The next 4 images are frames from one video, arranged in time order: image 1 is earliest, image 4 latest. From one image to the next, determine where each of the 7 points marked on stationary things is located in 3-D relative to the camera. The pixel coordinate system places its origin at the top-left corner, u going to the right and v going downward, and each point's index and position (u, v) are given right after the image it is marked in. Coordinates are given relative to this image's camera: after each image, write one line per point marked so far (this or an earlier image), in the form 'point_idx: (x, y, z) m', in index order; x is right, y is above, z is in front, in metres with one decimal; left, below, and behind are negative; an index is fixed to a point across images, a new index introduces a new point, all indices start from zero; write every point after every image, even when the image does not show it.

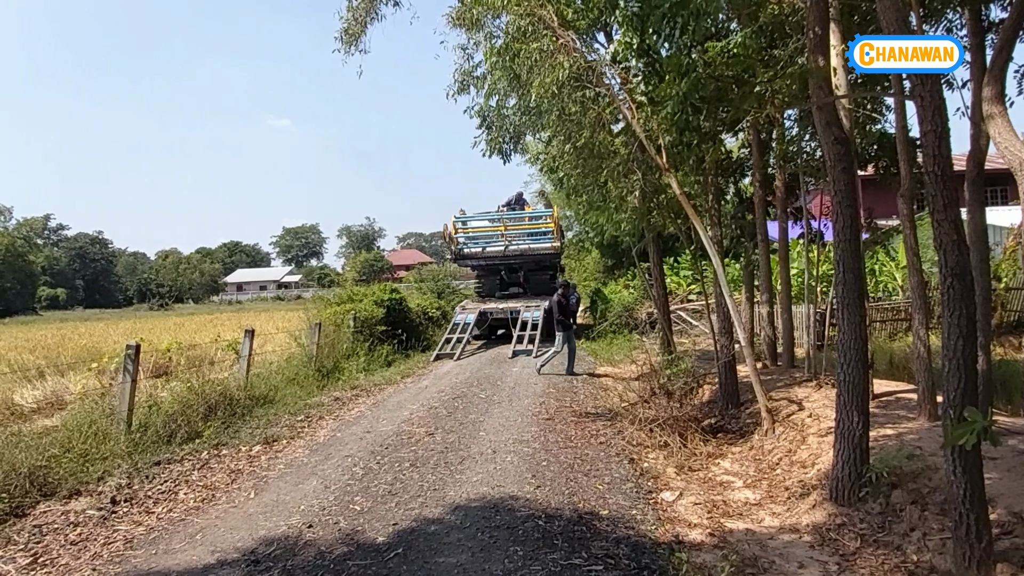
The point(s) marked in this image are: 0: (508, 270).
0: (-0.1, +0.5, +19.0) m
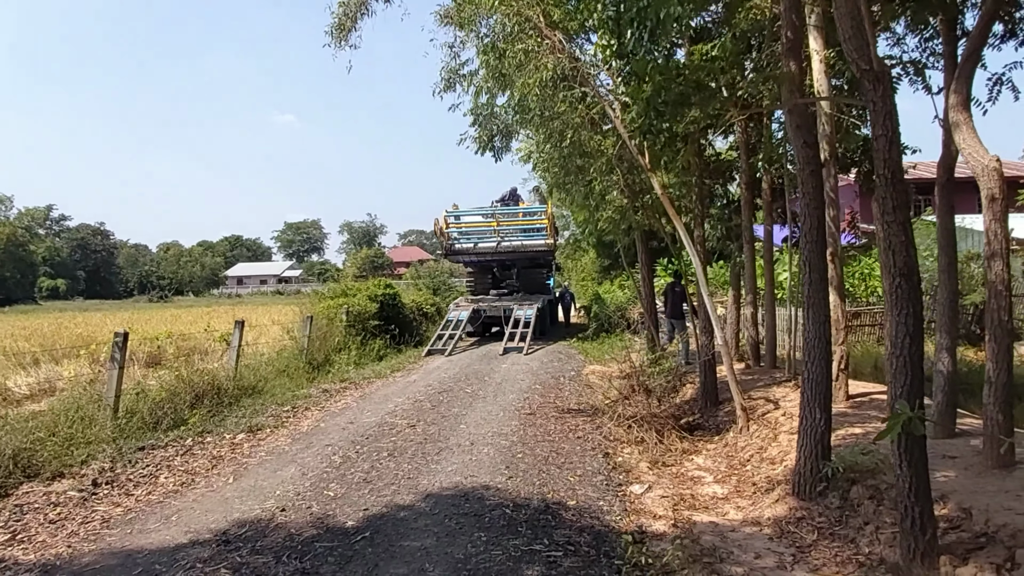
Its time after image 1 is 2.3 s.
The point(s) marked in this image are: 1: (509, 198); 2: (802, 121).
0: (-0.3, +0.6, +19.1) m
1: (-0.1, +2.4, +18.5) m
2: (+2.1, +1.2, +5.0) m
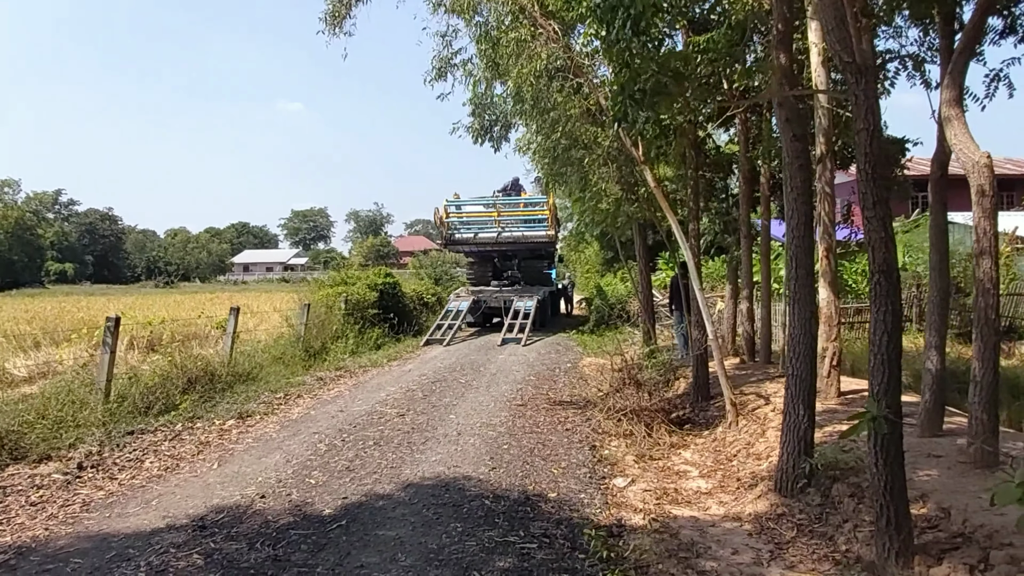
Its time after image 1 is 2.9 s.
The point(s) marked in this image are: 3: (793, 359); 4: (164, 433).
0: (-0.3, +0.8, +19.0) m
1: (0.0, +2.7, +18.5) m
2: (+2.0, +1.2, +4.9) m
3: (+2.1, -0.5, +5.0) m
4: (-3.6, -1.5, +7.0) m
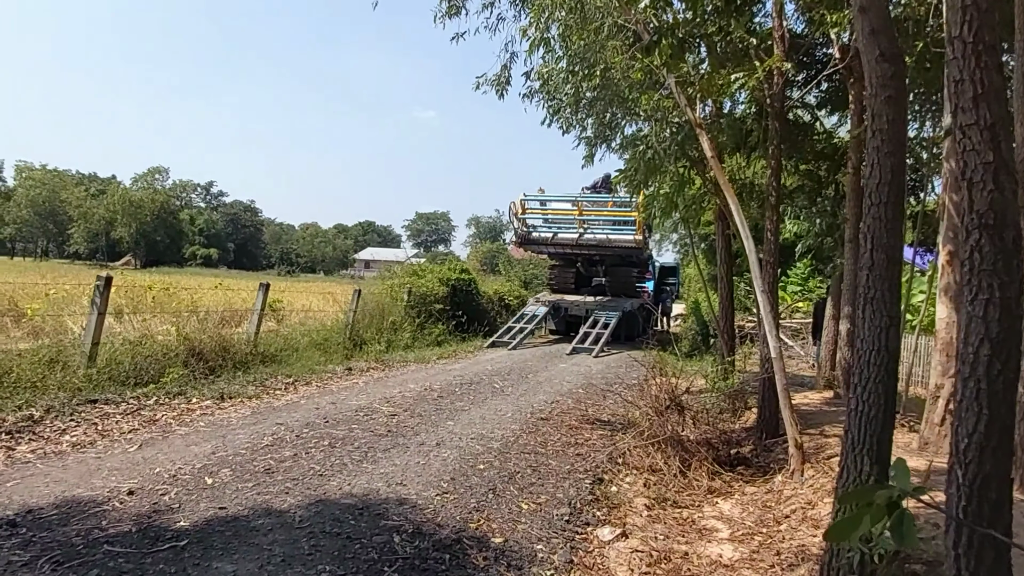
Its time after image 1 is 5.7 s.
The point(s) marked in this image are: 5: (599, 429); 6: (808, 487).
0: (+2.0, +0.7, +17.6) m
1: (+2.2, +2.5, +17.0) m
2: (+1.8, +1.3, +3.3) m
3: (+1.7, -0.5, +3.4) m
4: (-3.5, -1.1, +6.3) m
5: (+0.9, -1.4, +7.0) m
6: (+2.2, -1.5, +5.1) m
